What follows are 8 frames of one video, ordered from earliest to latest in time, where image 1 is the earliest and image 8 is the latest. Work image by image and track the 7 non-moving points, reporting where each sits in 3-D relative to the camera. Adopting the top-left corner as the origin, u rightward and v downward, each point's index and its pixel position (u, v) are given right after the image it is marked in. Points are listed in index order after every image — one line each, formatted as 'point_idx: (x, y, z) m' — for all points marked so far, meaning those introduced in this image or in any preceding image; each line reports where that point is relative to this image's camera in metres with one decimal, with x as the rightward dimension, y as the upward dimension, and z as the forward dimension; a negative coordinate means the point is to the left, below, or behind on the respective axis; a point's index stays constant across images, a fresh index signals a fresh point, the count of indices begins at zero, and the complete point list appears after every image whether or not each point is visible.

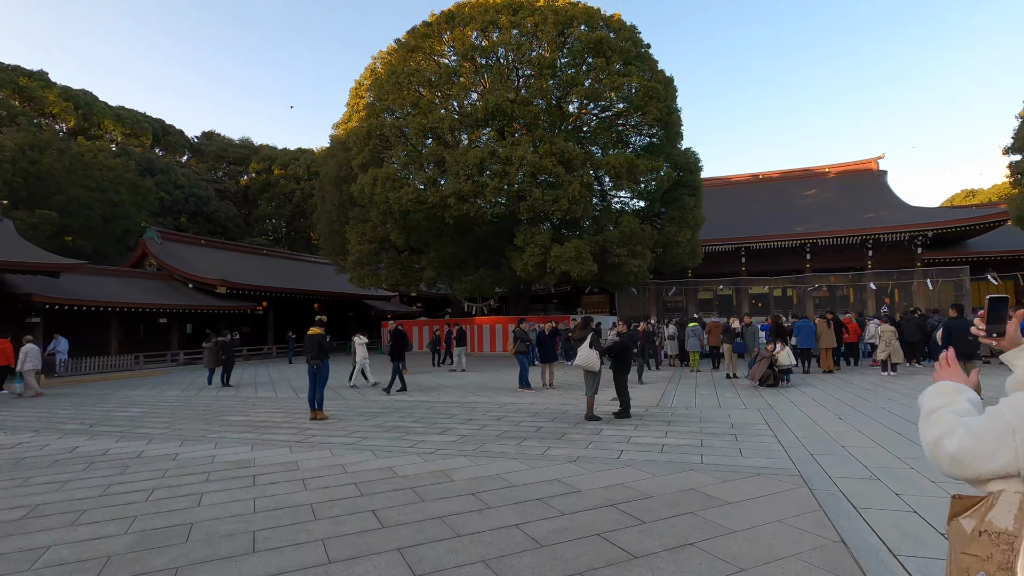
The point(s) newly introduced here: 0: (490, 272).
0: (-0.6, +0.6, +17.5) m
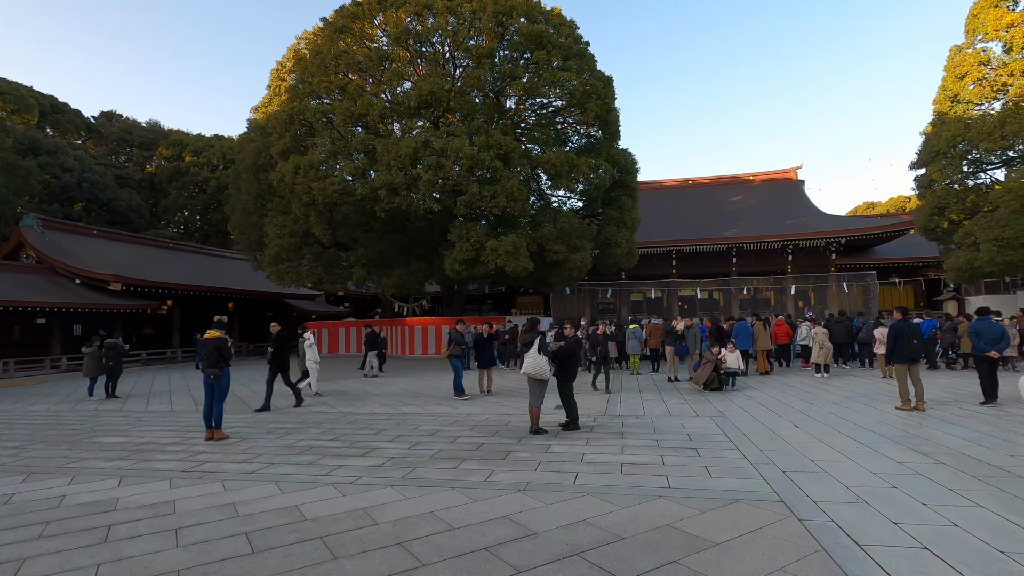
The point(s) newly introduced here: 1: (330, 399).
0: (-2.6, +0.6, +16.6) m
1: (-3.0, -1.8, +9.0) m
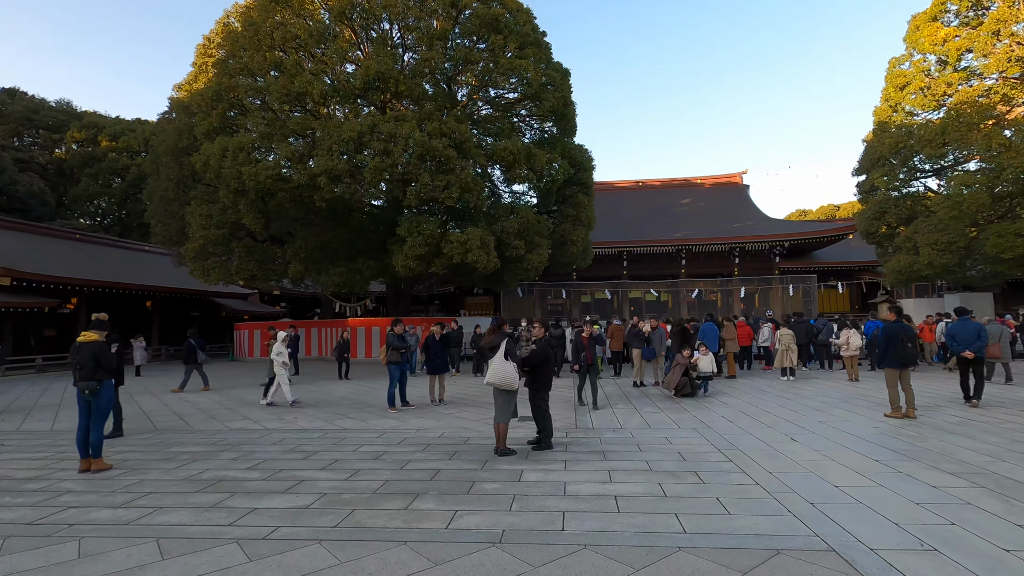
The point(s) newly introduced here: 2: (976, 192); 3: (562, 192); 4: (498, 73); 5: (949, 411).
0: (-4.0, +0.6, +15.4) m
1: (-3.7, -1.8, +7.7) m
2: (+14.0, +2.9, +16.2) m
3: (+1.6, +3.1, +17.9) m
4: (-0.4, +5.9, +15.1) m
5: (+5.3, -1.5, +6.5) m
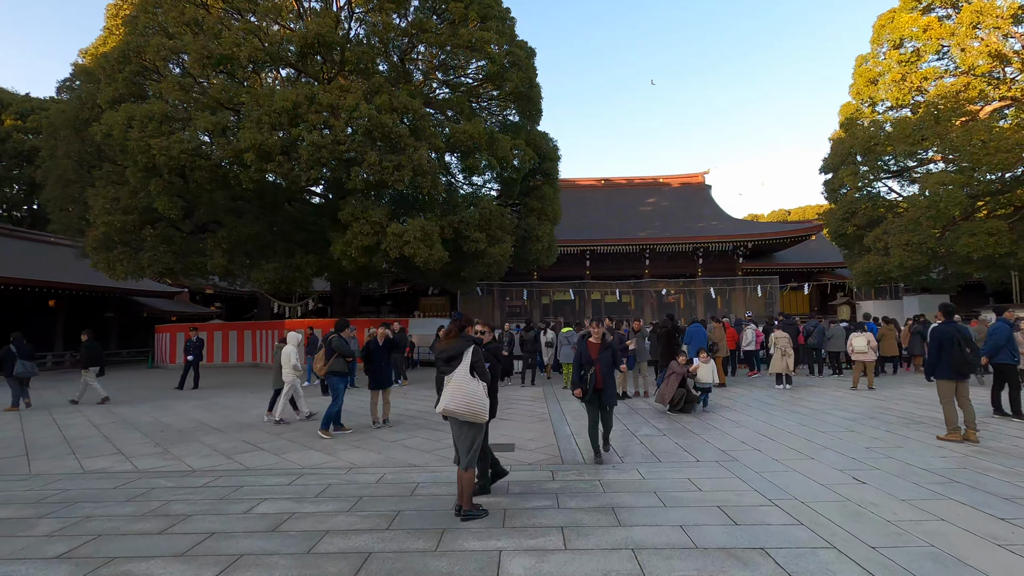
0: (-5.1, +0.7, +13.5) m
1: (-4.1, -1.7, +5.9) m
2: (+12.9, +2.8, +15.8) m
3: (+0.4, +3.2, +16.5) m
4: (-1.3, +6.0, +13.5) m
5: (+4.9, -1.4, +5.4) m
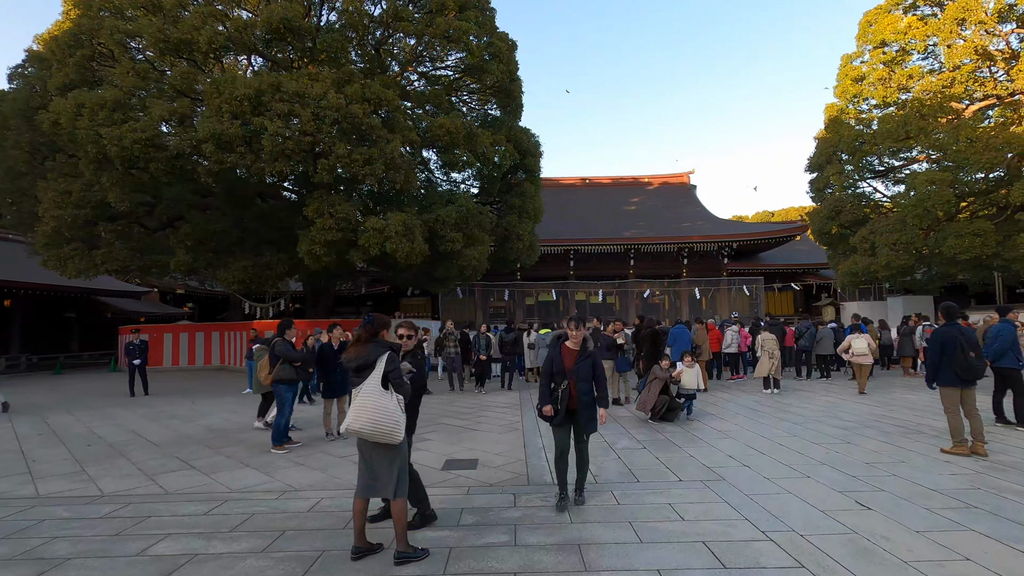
0: (-5.6, +0.7, +12.9) m
1: (-4.4, -1.6, +5.3) m
2: (+12.3, +2.8, +15.5) m
3: (-0.2, +3.2, +15.9) m
4: (-1.9, +6.0, +13.0) m
5: (+4.6, -1.4, +5.0) m
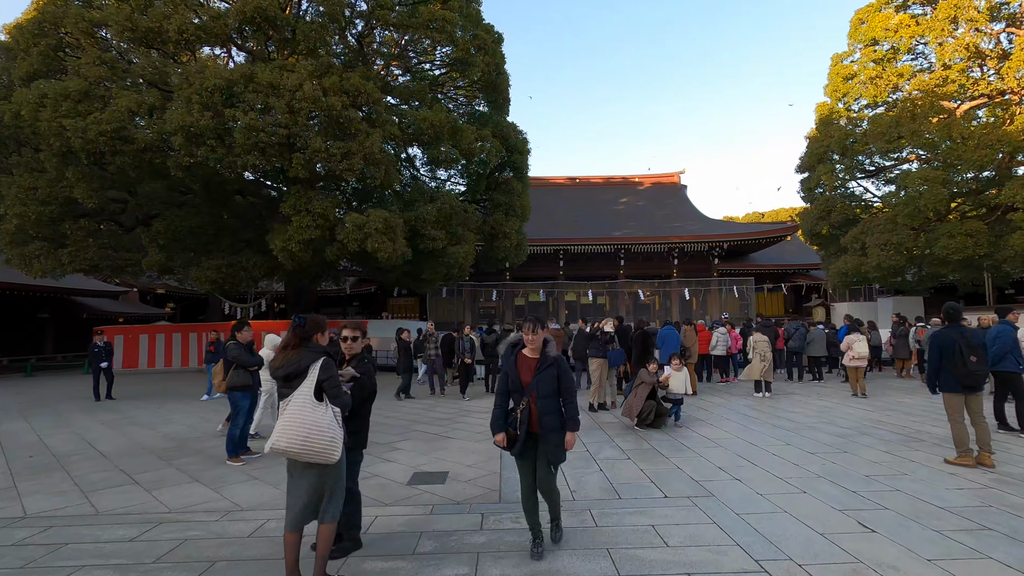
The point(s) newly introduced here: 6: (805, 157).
0: (-5.9, +0.7, +12.4) m
1: (-4.6, -1.6, +4.8) m
2: (+11.9, +2.8, +15.4) m
3: (-0.5, +3.1, +15.6) m
4: (-2.2, +6.0, +12.6) m
5: (+4.4, -1.4, +4.7) m
6: (+10.7, +4.8, +19.7) m
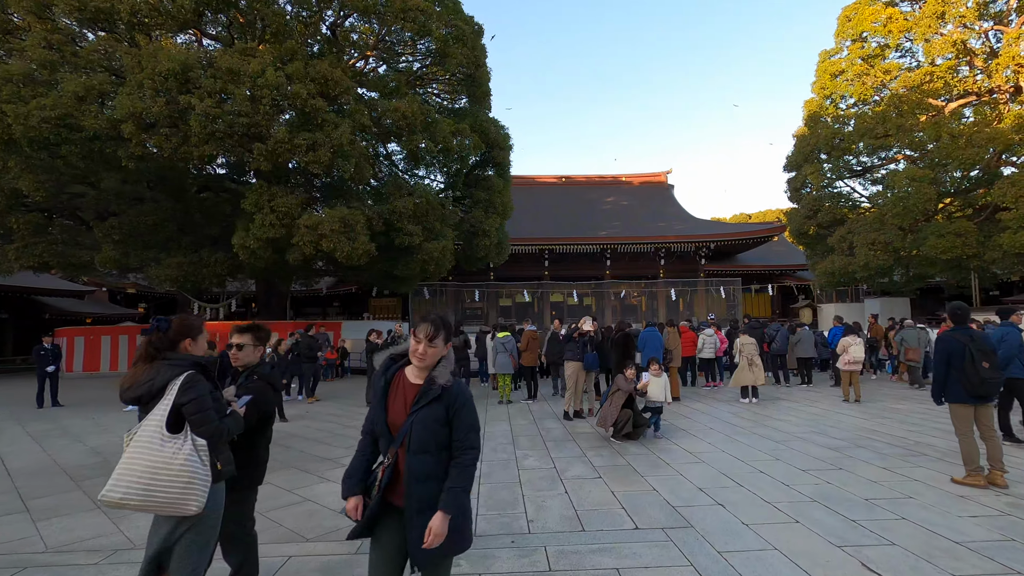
0: (-6.4, +0.7, +11.8) m
1: (-5.0, -1.6, +4.2) m
2: (+11.4, +2.8, +15.1) m
3: (-1.1, +3.2, +15.0) m
4: (-2.7, +6.0, +12.0) m
5: (+4.1, -1.4, +4.3) m
6: (+10.1, +4.8, +19.4) m
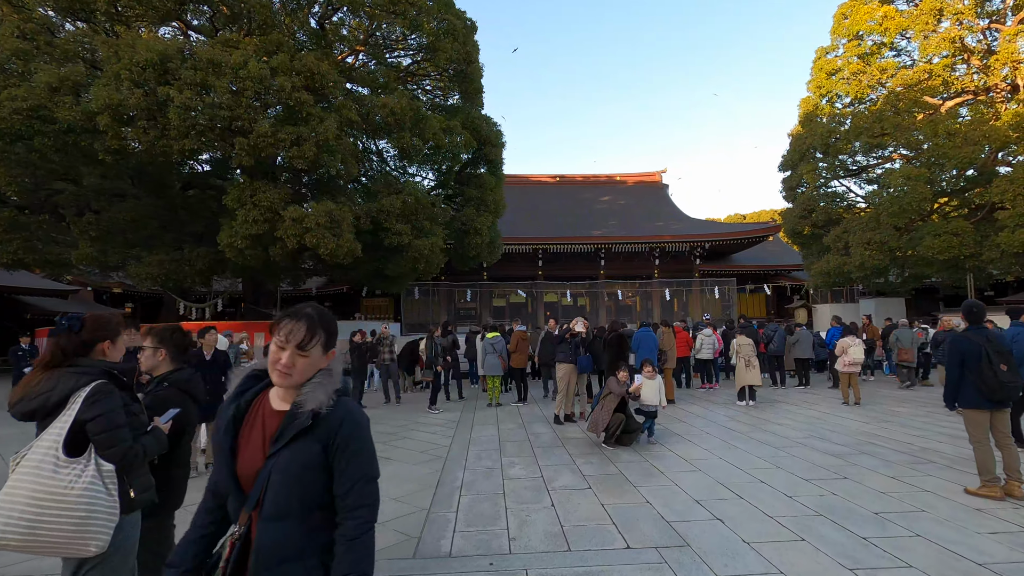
0: (-6.6, +0.8, +11.4) m
1: (-5.1, -1.6, +3.9) m
2: (+11.2, +2.8, +14.9) m
3: (-1.3, +3.2, +14.8) m
4: (-2.8, +6.0, +11.7) m
5: (+3.9, -1.4, +4.0) m
6: (+9.8, +4.8, +19.2) m
